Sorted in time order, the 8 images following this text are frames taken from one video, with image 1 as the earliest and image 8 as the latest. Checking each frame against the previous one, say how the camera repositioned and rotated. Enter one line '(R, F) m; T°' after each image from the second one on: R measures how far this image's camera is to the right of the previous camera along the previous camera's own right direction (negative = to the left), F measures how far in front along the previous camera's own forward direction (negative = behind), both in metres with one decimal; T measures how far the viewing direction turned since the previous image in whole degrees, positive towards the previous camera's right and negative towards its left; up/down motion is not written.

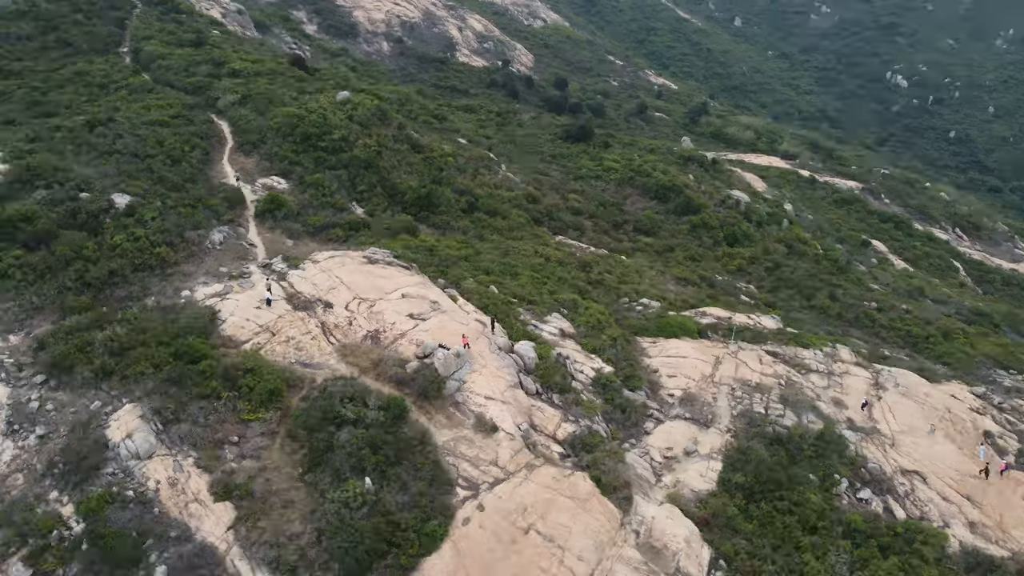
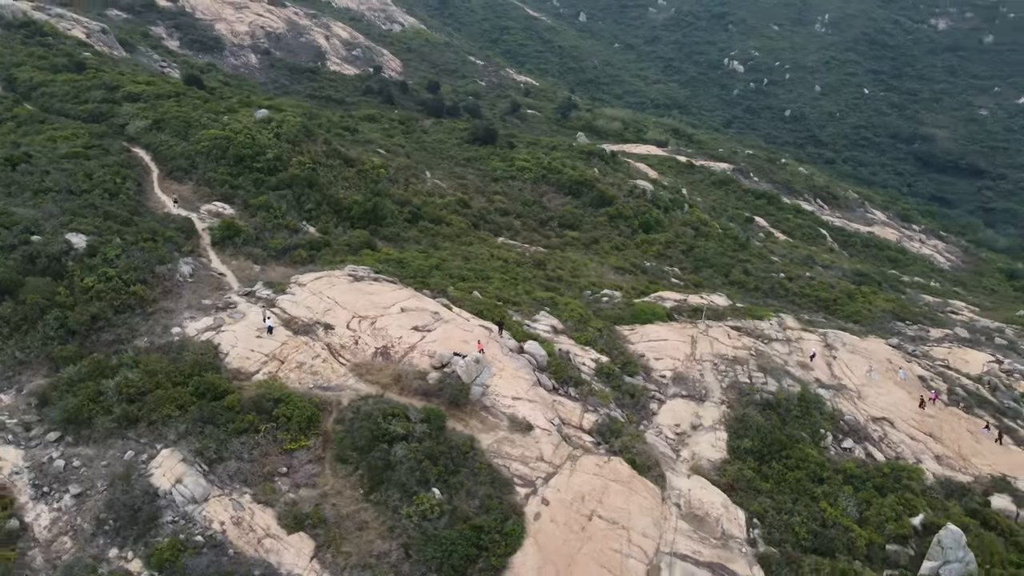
(-3.1, -0.3) m; +10°
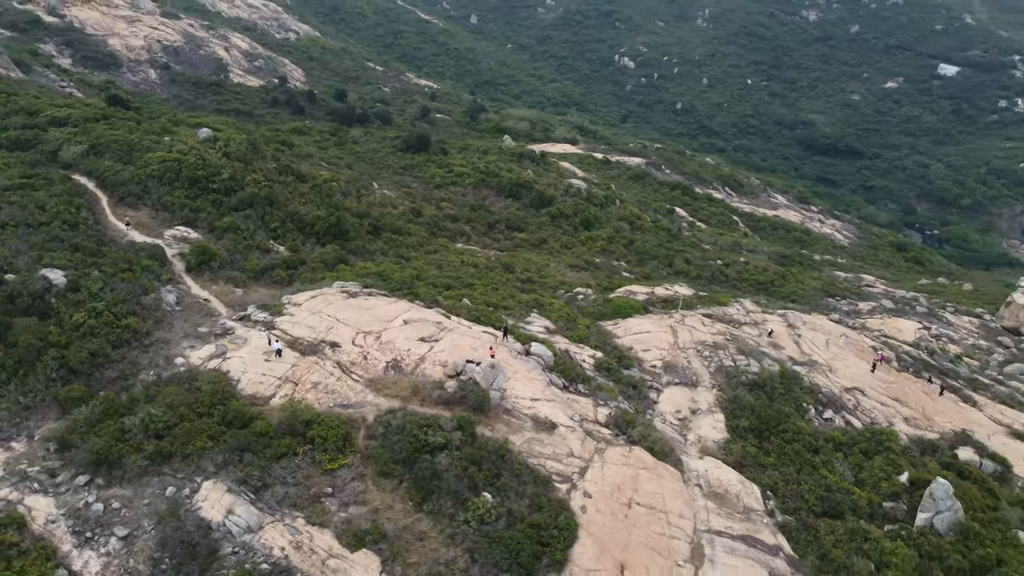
(-2.3, -0.4) m; +7°
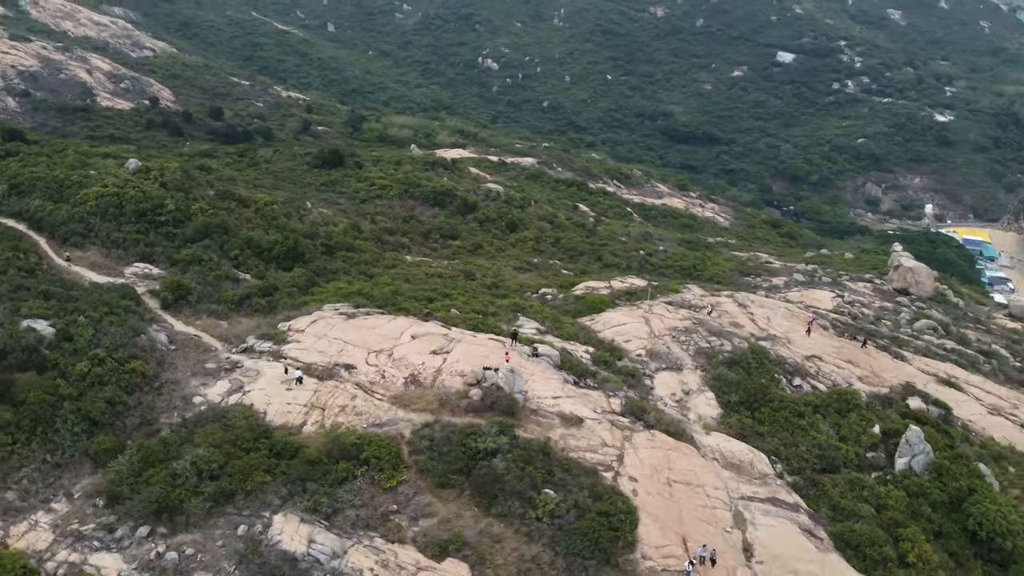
(-3.1, -0.5) m; +9°
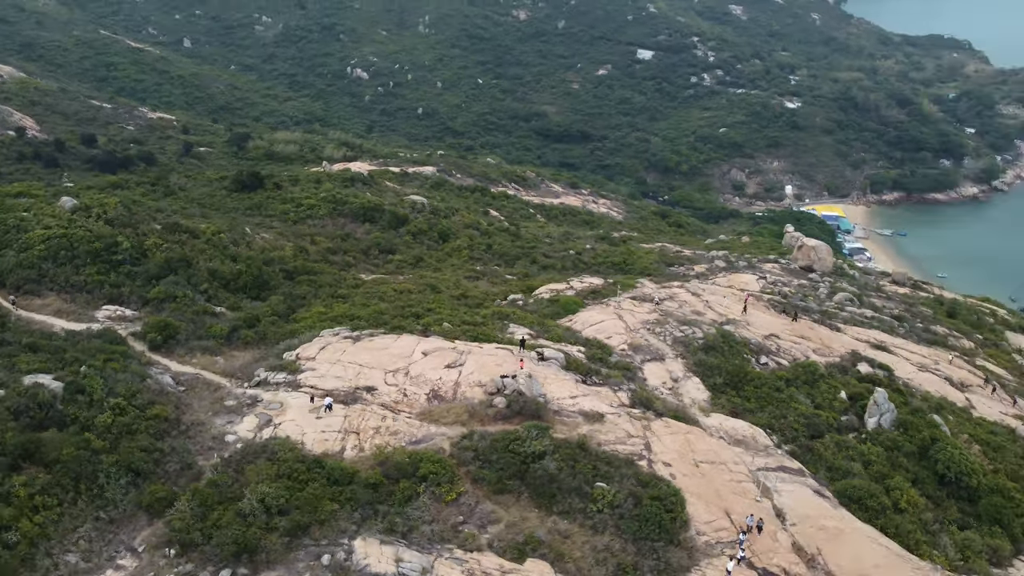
(-3.1, -0.5) m; +9°
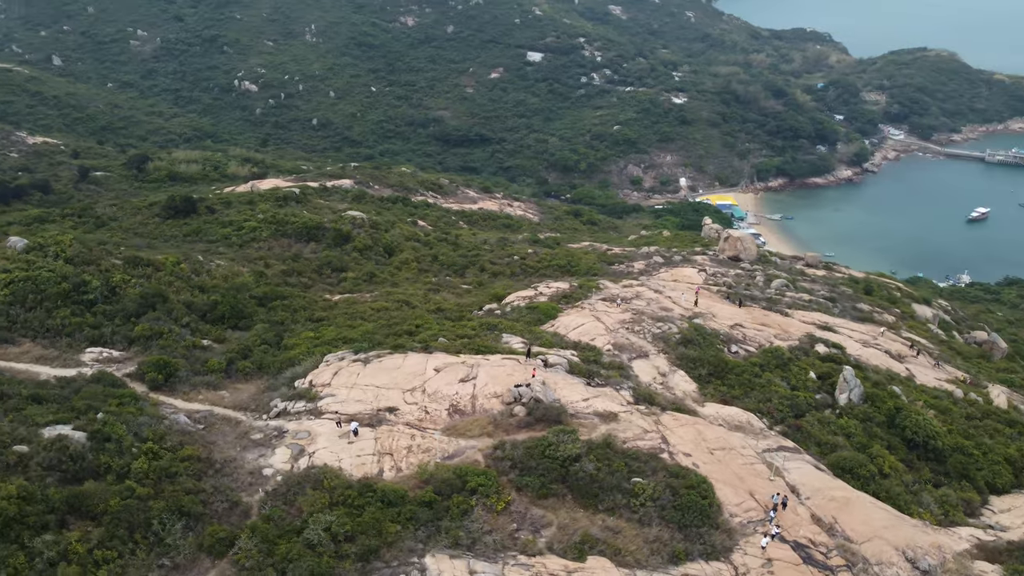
(-2.7, -0.5) m; +8°
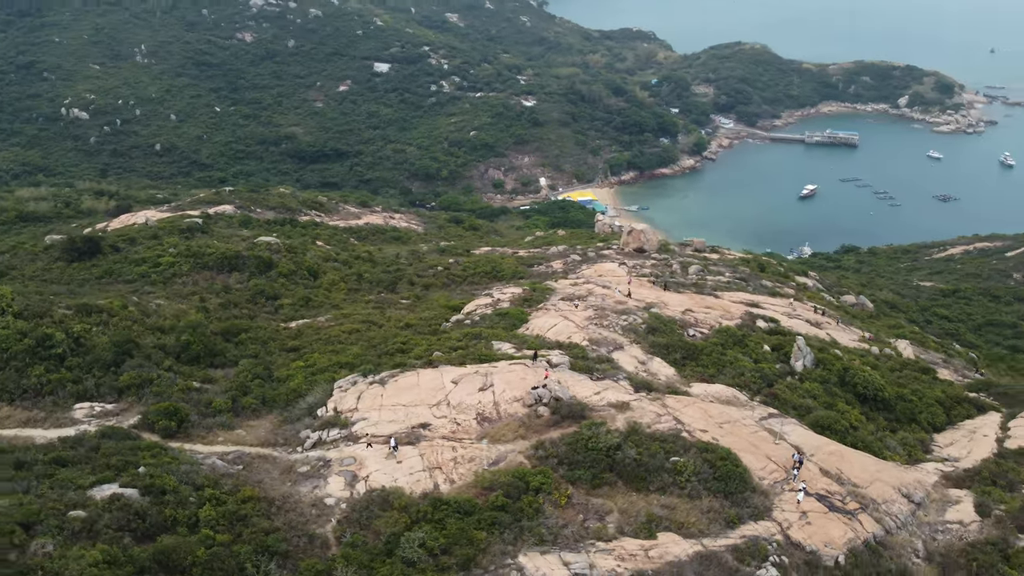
(-3.9, -0.5) m; +11°
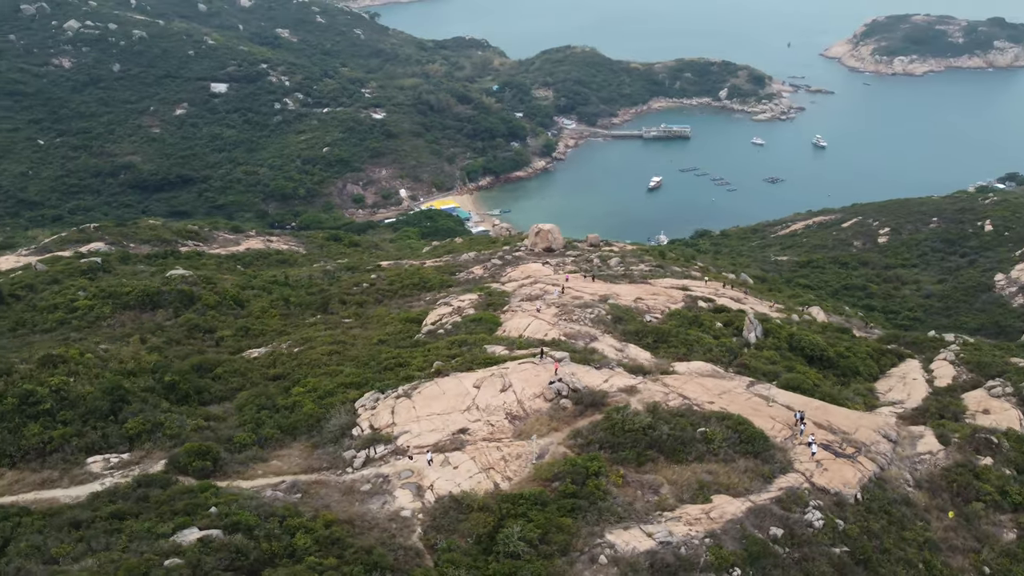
(-4.2, -0.4) m; +11°
